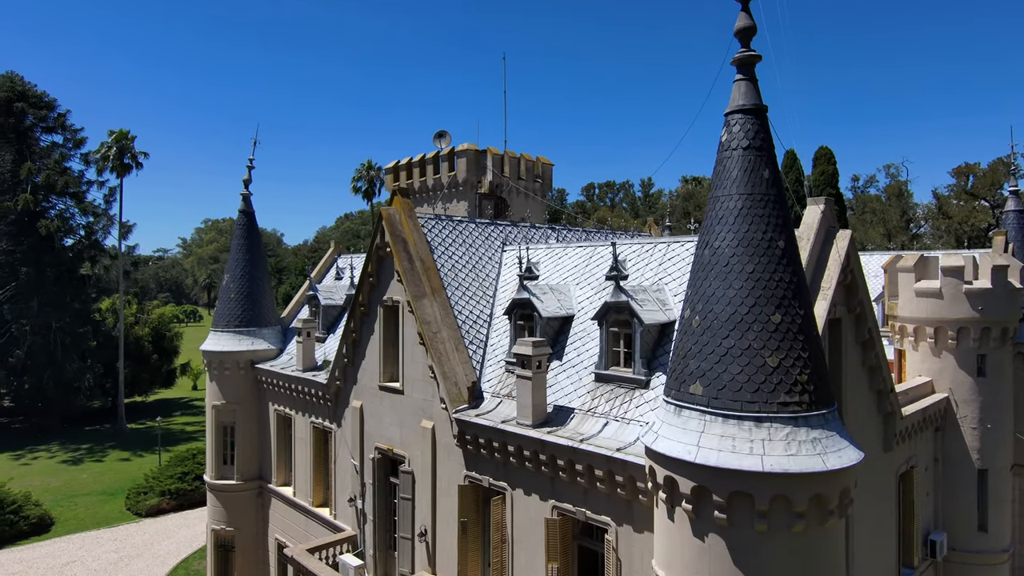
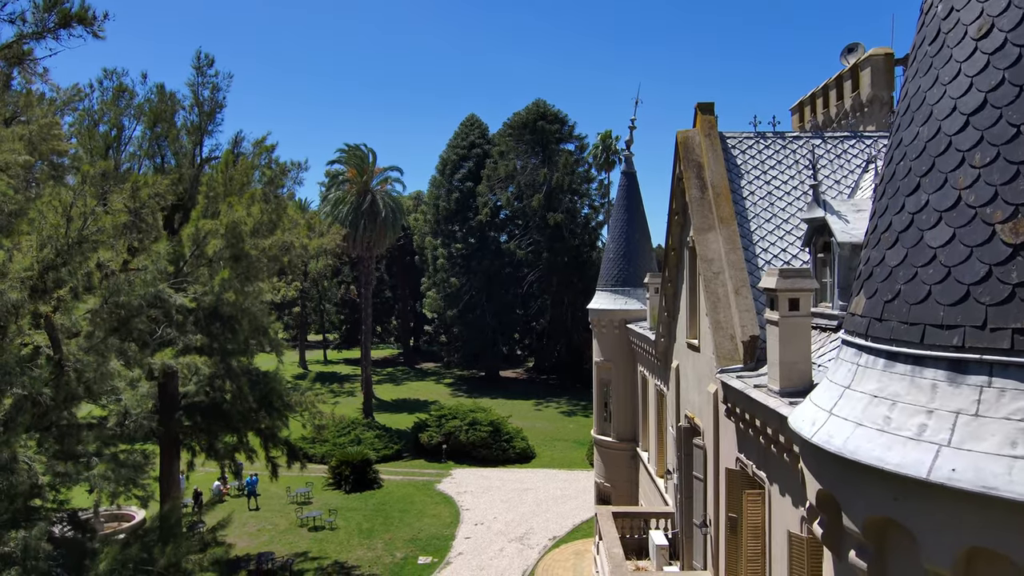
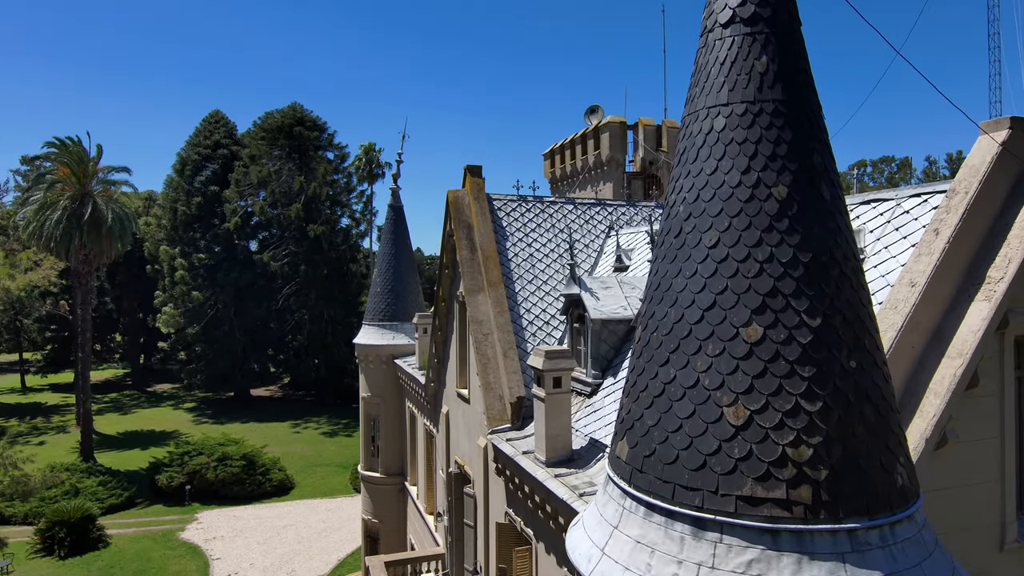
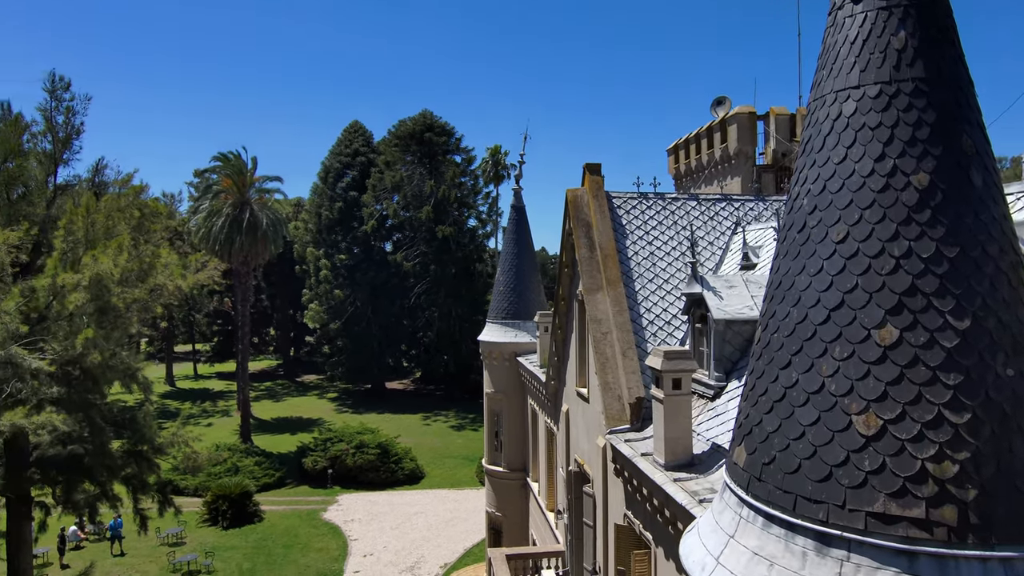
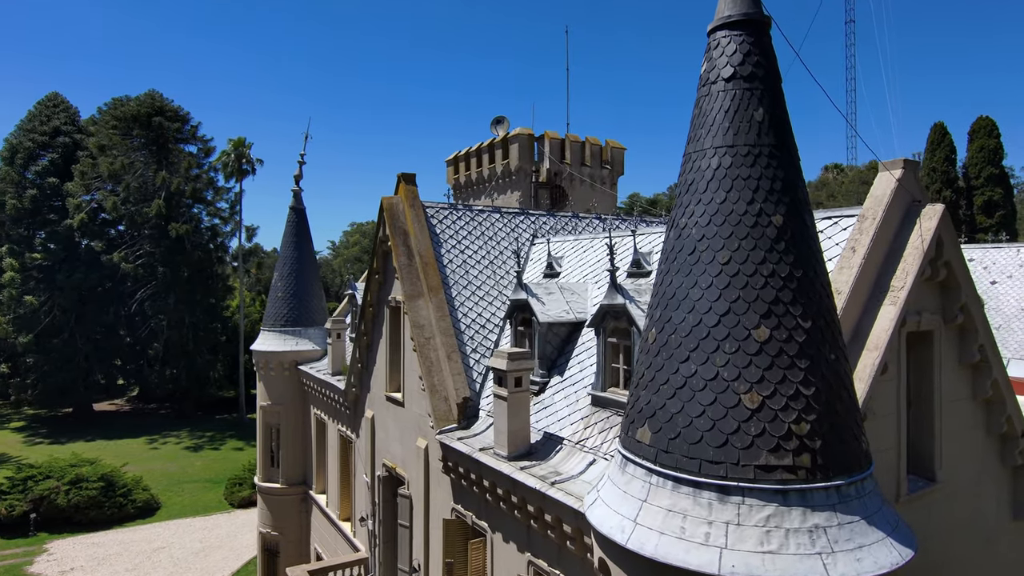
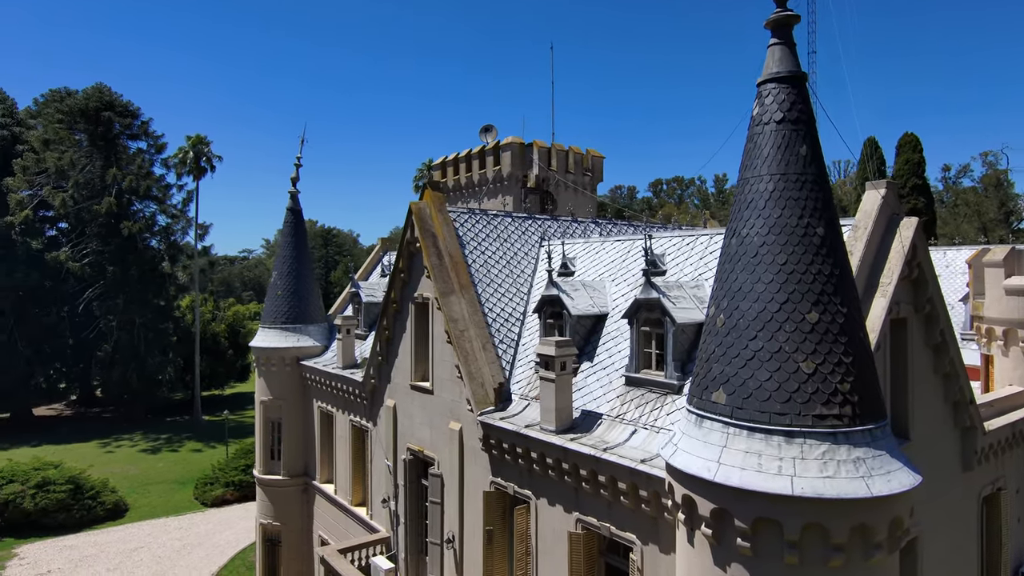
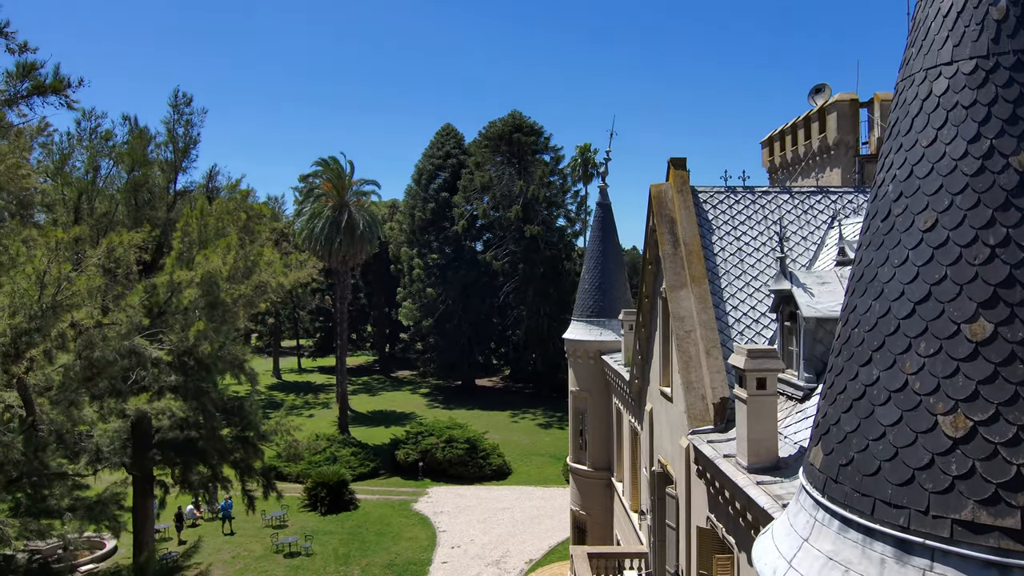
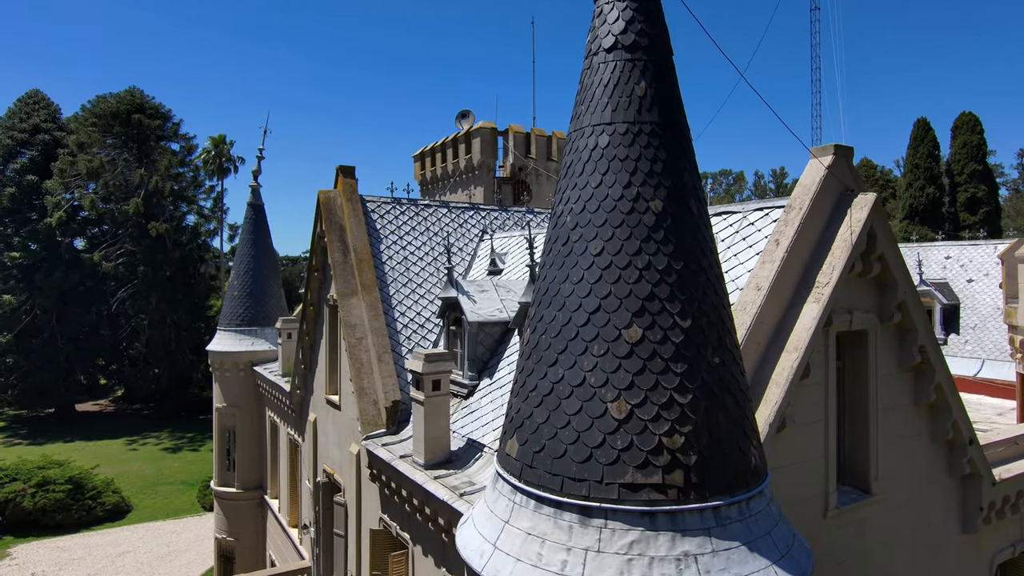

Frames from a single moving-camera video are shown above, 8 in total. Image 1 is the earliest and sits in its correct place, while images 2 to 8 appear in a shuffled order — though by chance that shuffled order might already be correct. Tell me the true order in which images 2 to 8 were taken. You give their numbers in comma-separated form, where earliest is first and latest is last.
6, 5, 8, 3, 4, 7, 2
